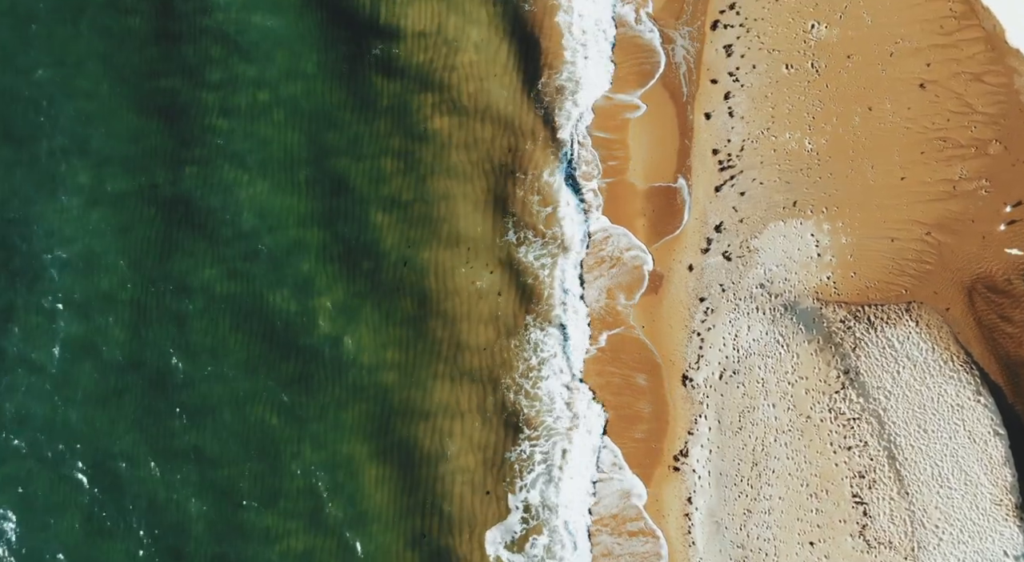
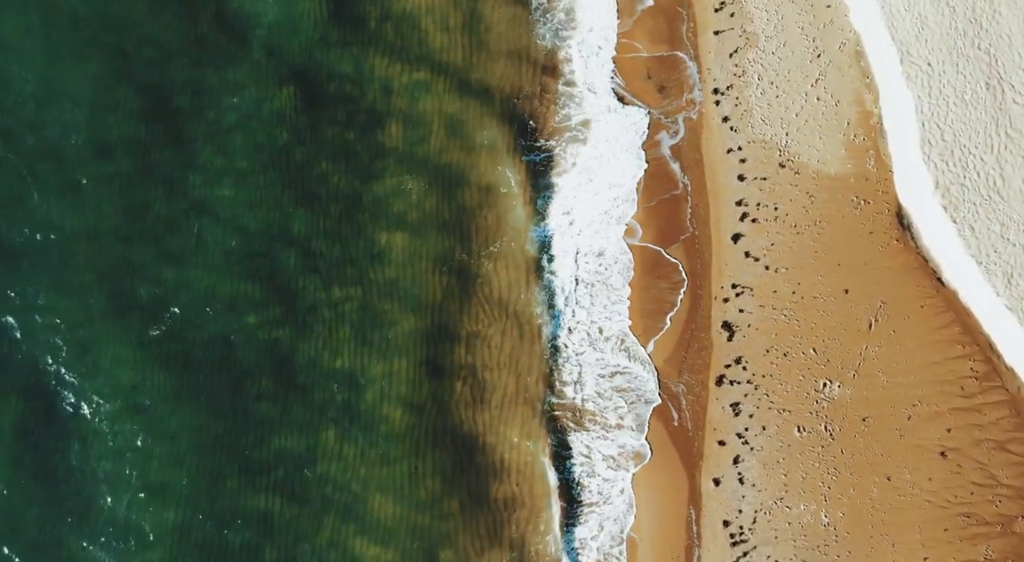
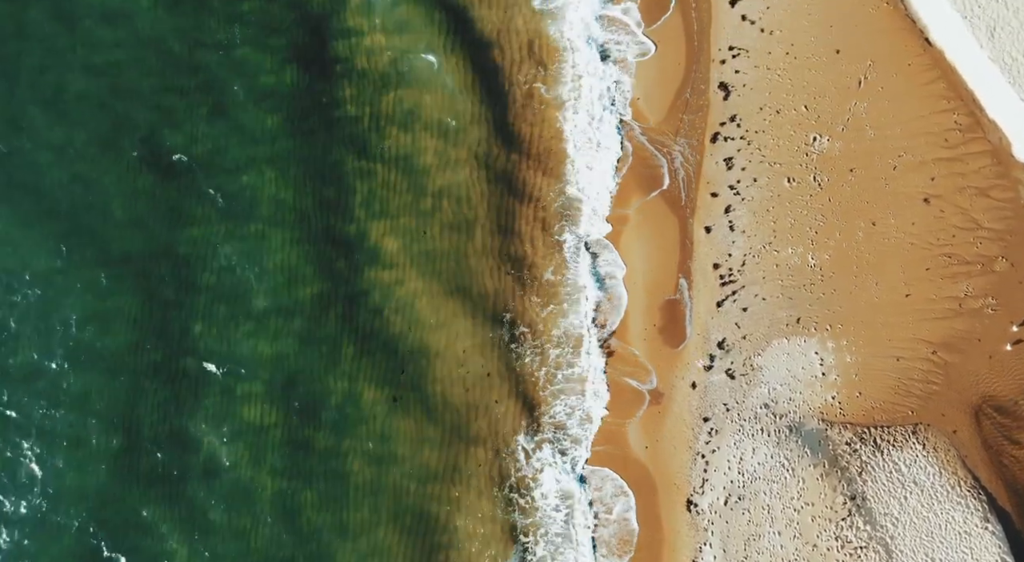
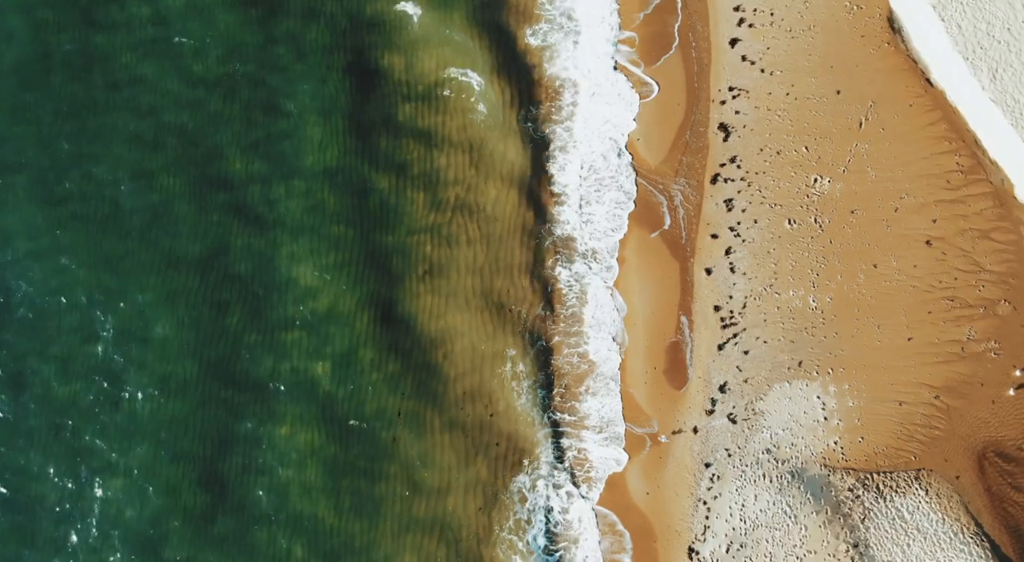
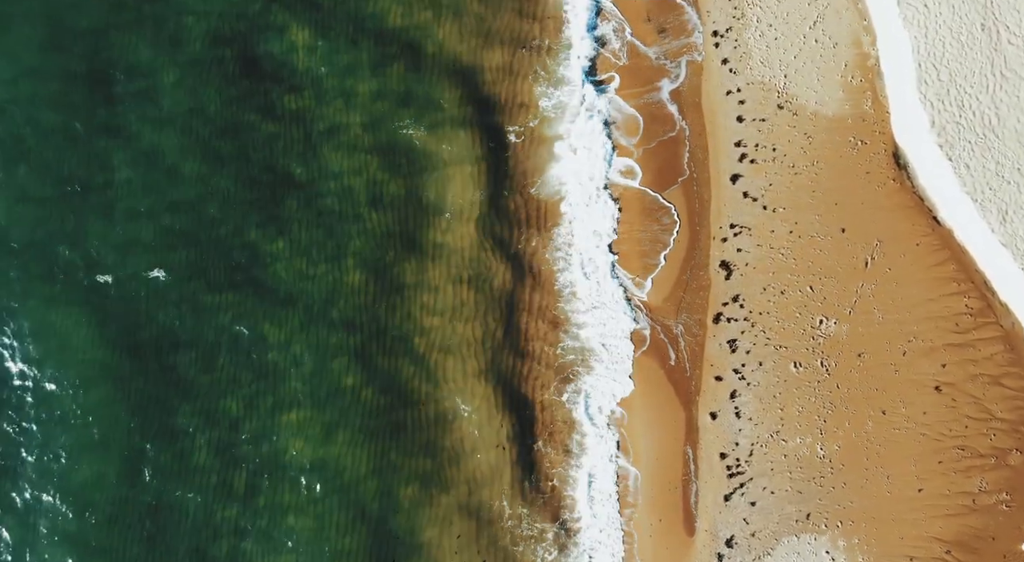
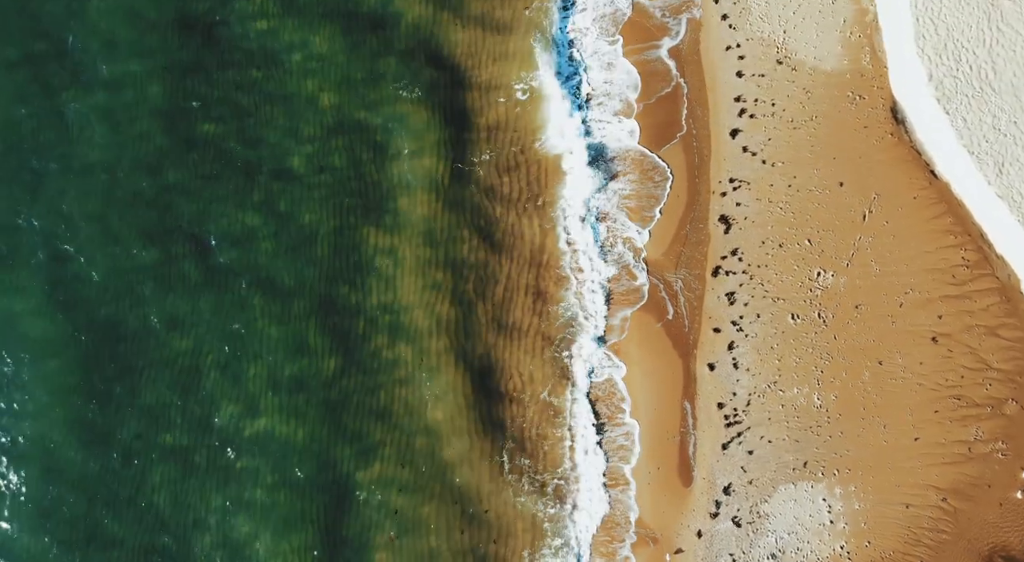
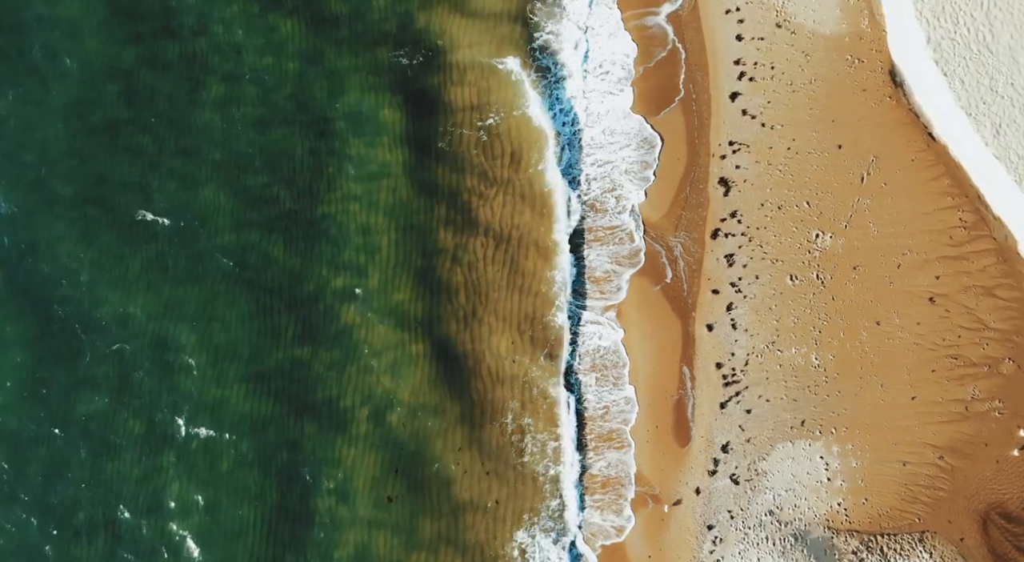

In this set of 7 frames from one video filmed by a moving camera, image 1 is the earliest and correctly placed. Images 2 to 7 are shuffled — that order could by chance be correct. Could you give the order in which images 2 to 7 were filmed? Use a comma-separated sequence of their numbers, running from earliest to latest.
3, 4, 7, 6, 5, 2
